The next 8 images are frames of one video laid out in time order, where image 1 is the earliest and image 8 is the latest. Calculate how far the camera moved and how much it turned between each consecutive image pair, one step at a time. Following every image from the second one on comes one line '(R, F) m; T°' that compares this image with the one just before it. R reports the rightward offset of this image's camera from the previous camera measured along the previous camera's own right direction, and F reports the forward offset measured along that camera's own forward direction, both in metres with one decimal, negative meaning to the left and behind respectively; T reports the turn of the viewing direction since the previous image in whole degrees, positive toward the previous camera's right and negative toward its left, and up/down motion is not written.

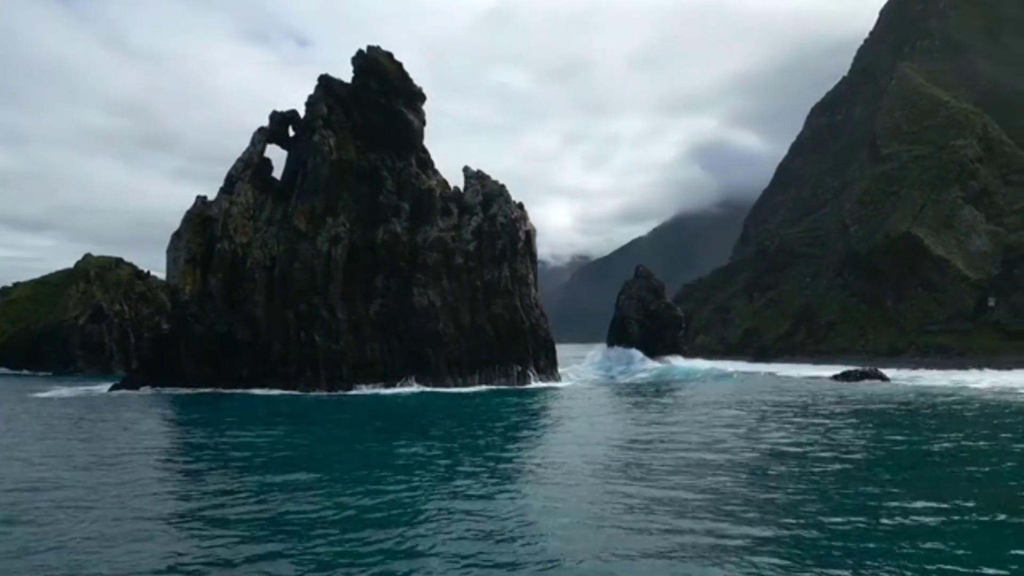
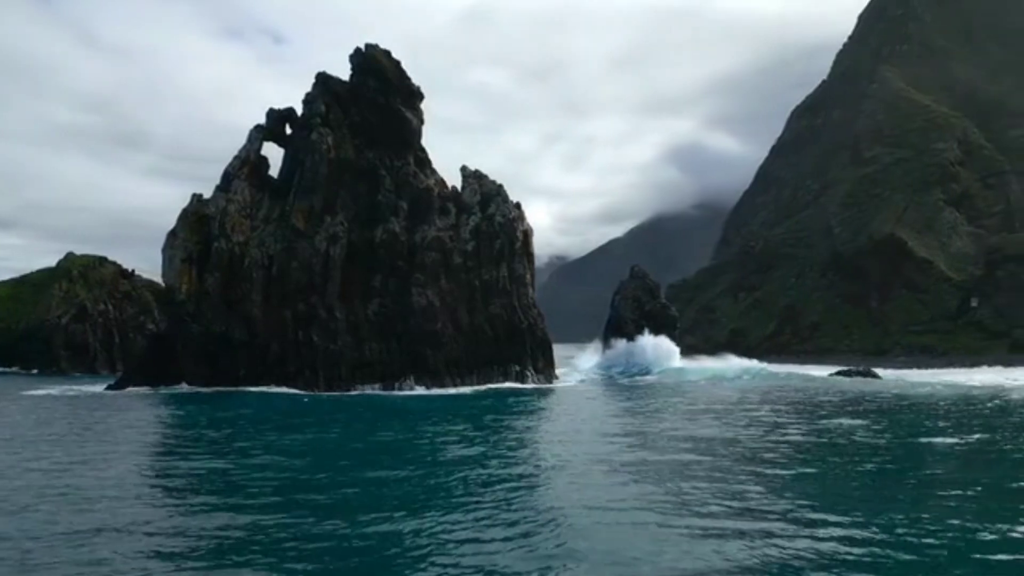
(-3.3, +0.1) m; +2°
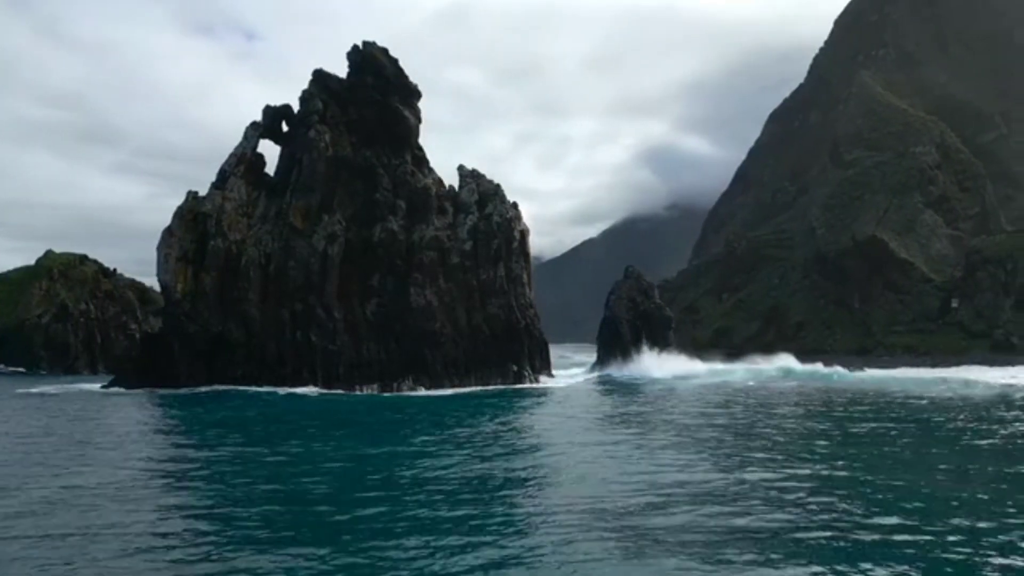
(-3.7, +0.1) m; +2°
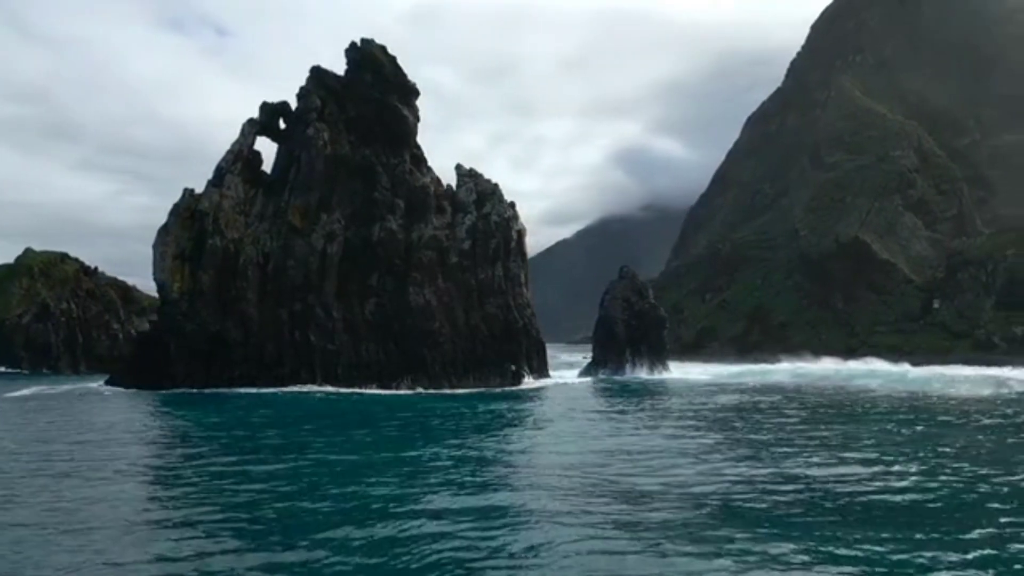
(-3.8, +0.2) m; +2°
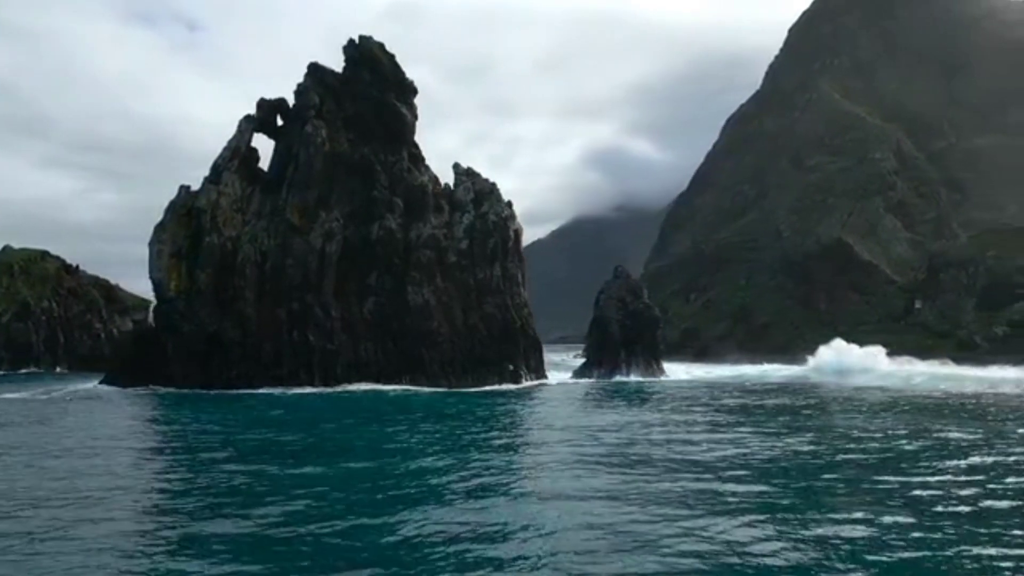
(-3.7, +0.2) m; +2°
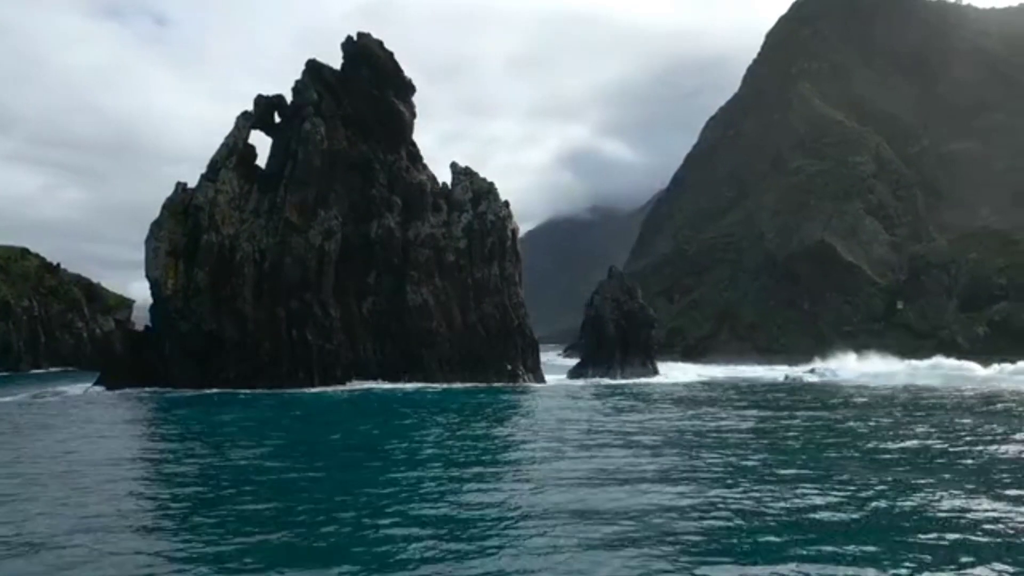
(-3.8, +0.2) m; +2°
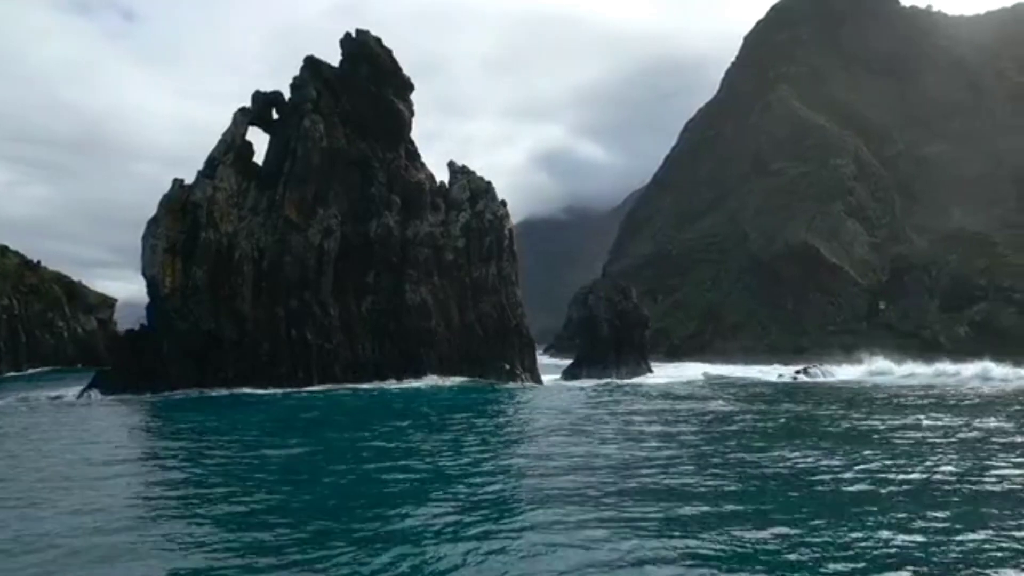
(-3.7, +0.2) m; +2°
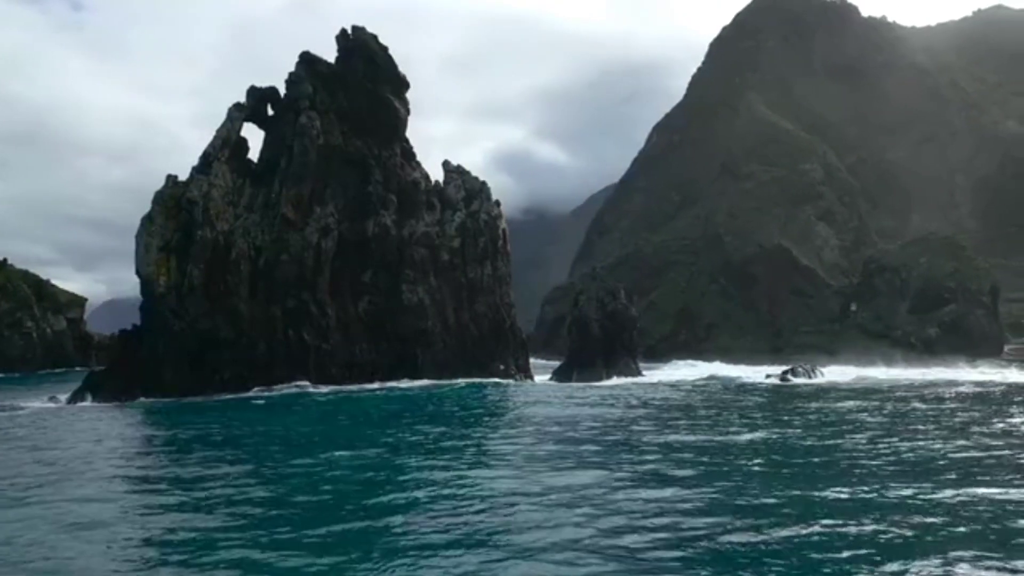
(-5.5, +0.5) m; +4°
